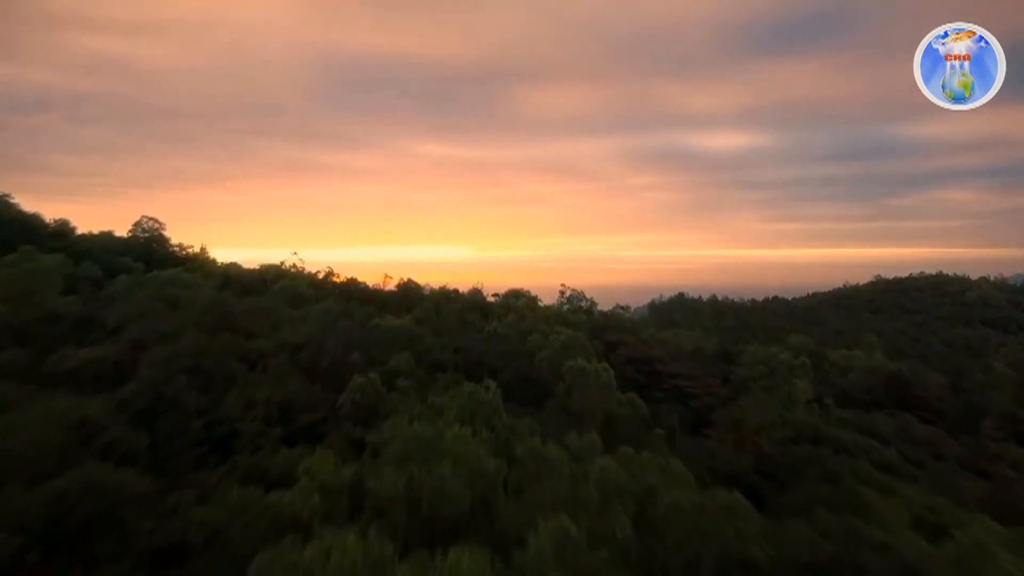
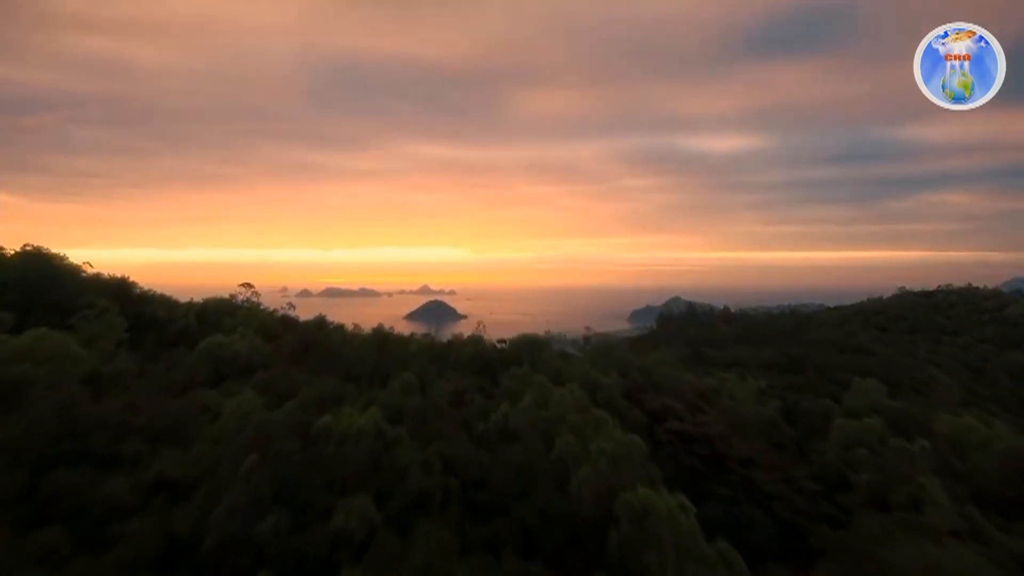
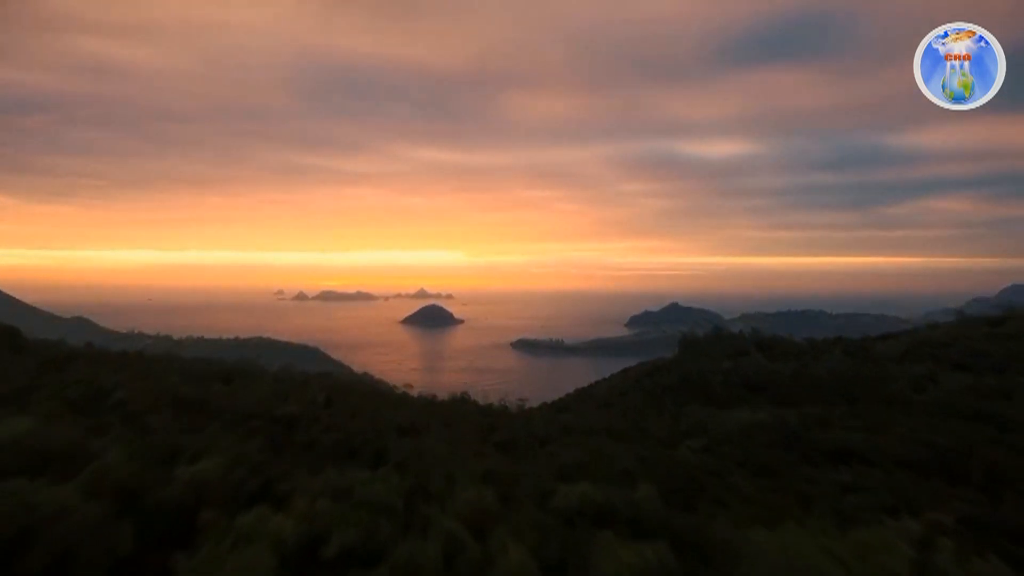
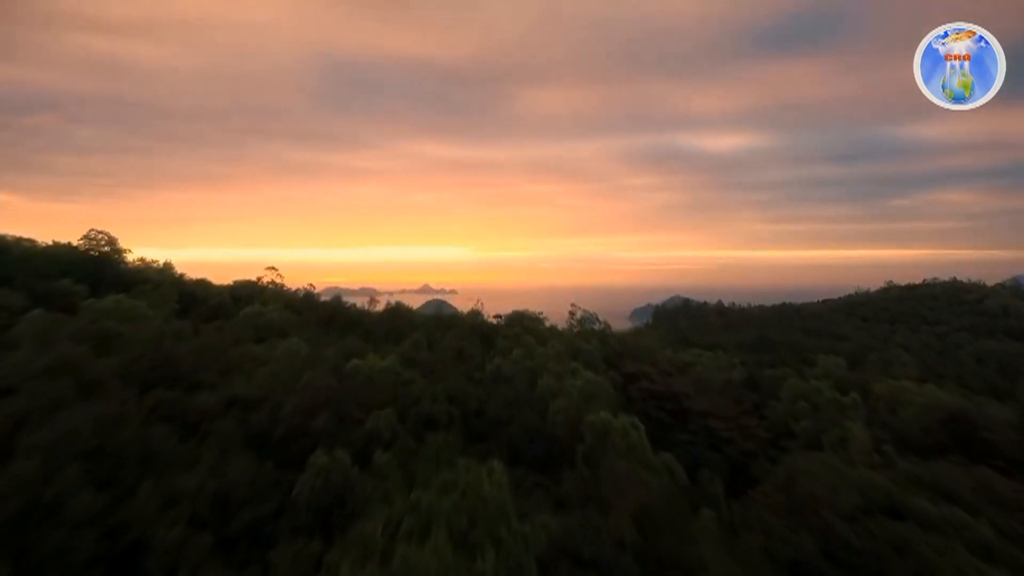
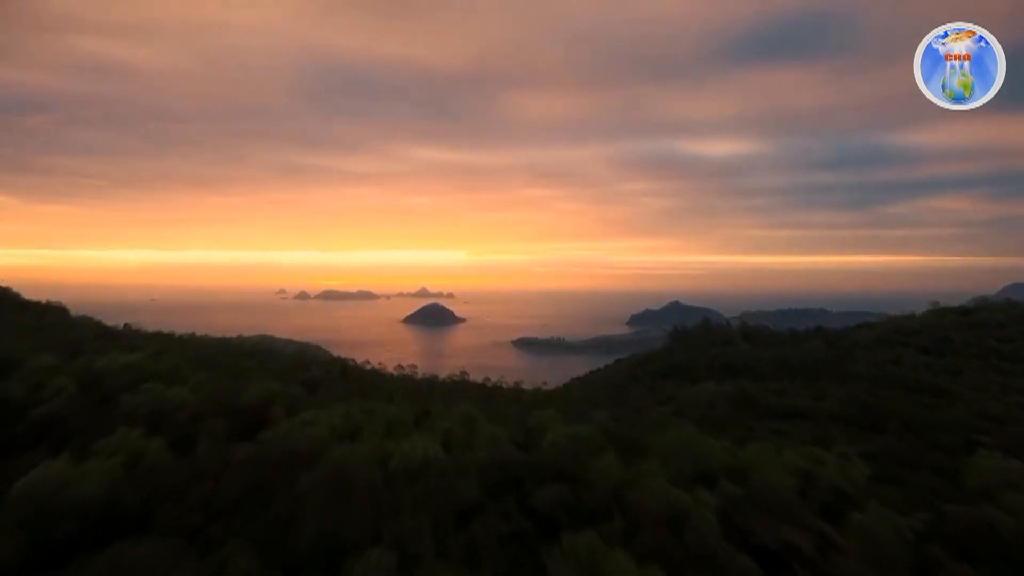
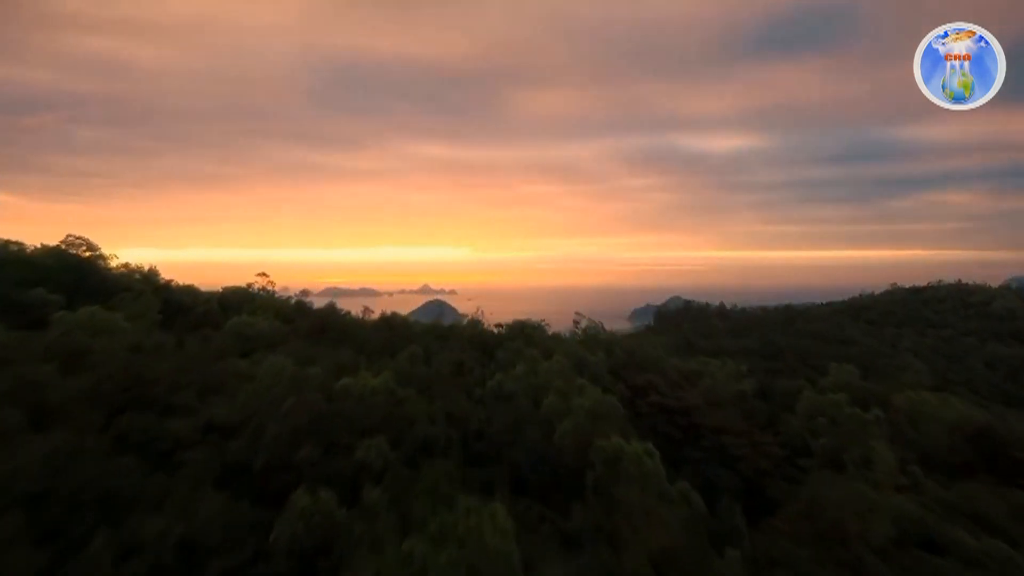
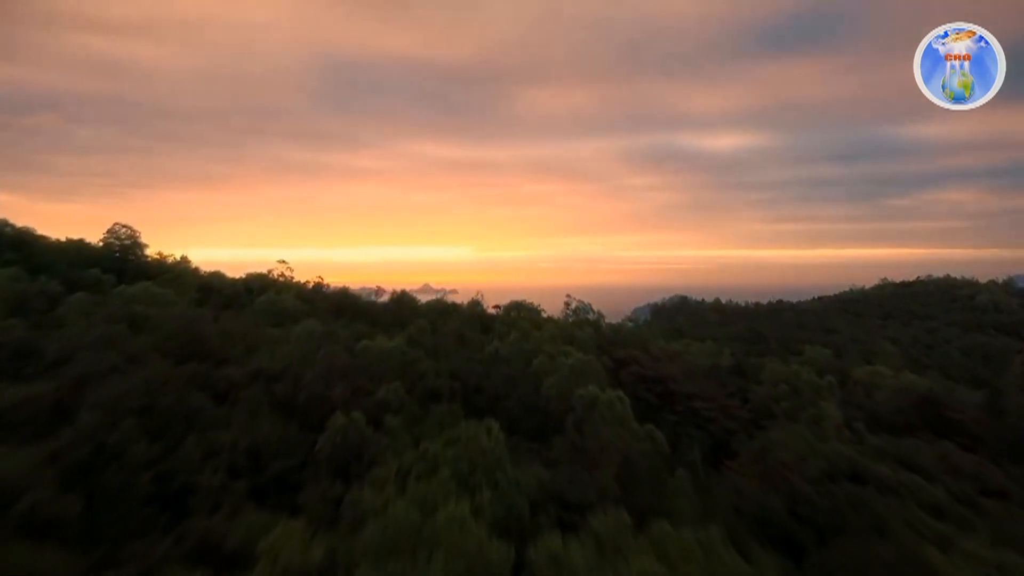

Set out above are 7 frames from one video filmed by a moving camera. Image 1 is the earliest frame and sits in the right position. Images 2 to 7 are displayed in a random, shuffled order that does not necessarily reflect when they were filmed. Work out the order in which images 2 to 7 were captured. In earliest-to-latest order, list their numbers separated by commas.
7, 4, 6, 2, 5, 3
